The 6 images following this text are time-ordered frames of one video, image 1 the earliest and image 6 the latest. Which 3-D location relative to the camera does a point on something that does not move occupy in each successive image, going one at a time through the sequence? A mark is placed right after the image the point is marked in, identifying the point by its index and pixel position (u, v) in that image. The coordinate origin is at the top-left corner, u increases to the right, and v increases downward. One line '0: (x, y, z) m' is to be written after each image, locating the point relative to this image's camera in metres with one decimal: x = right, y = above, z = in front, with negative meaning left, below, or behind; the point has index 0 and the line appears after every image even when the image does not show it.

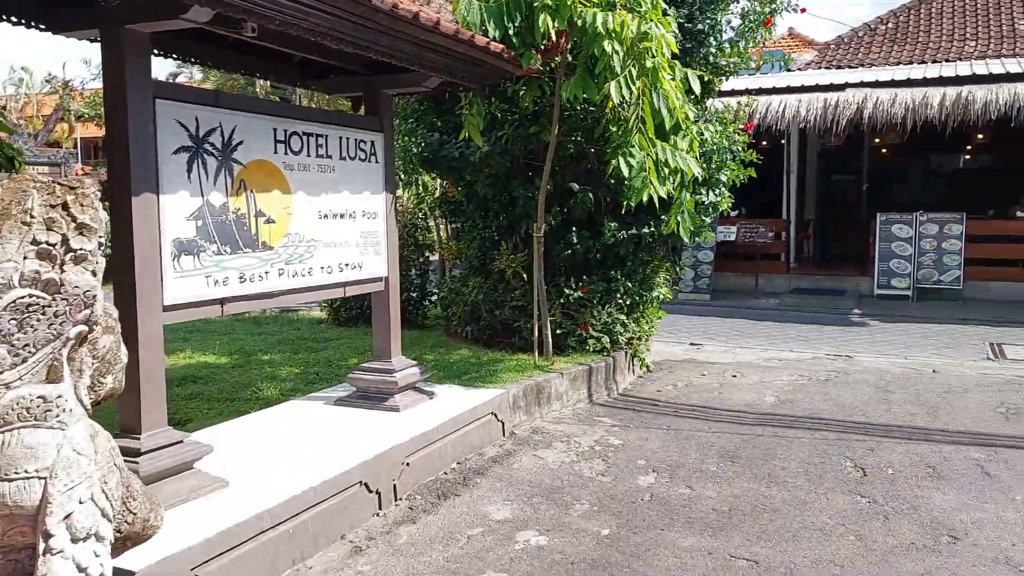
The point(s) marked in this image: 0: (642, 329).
0: (+1.1, -0.4, +7.0) m
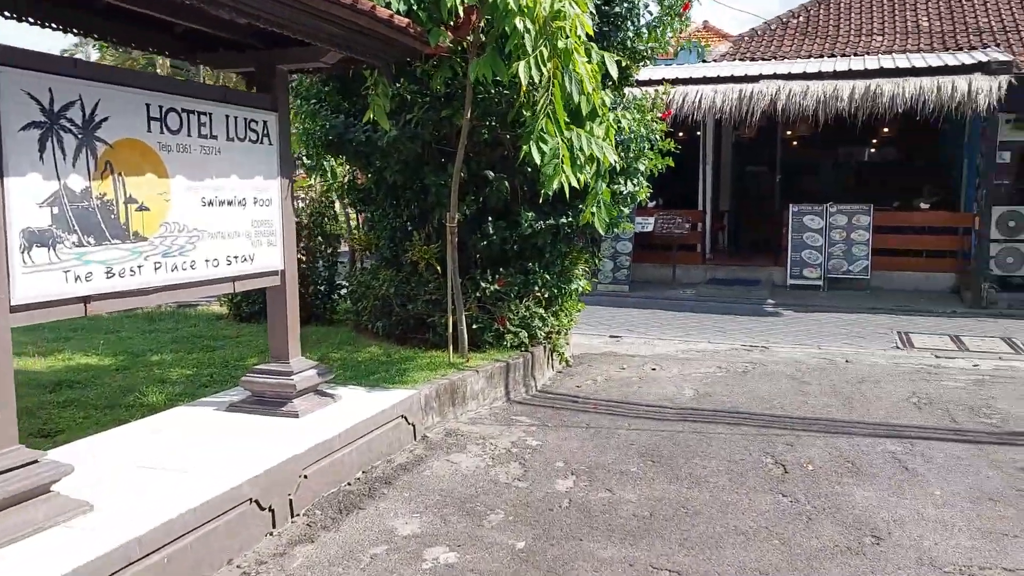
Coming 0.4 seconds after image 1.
0: (+0.4, -0.3, +6.7) m
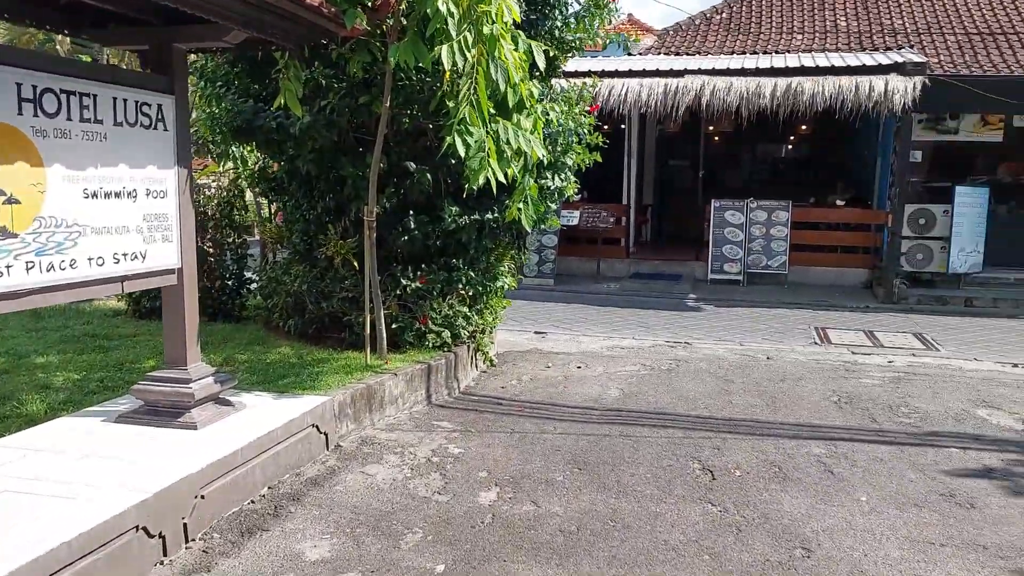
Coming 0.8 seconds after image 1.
0: (-0.2, -0.3, +6.5) m
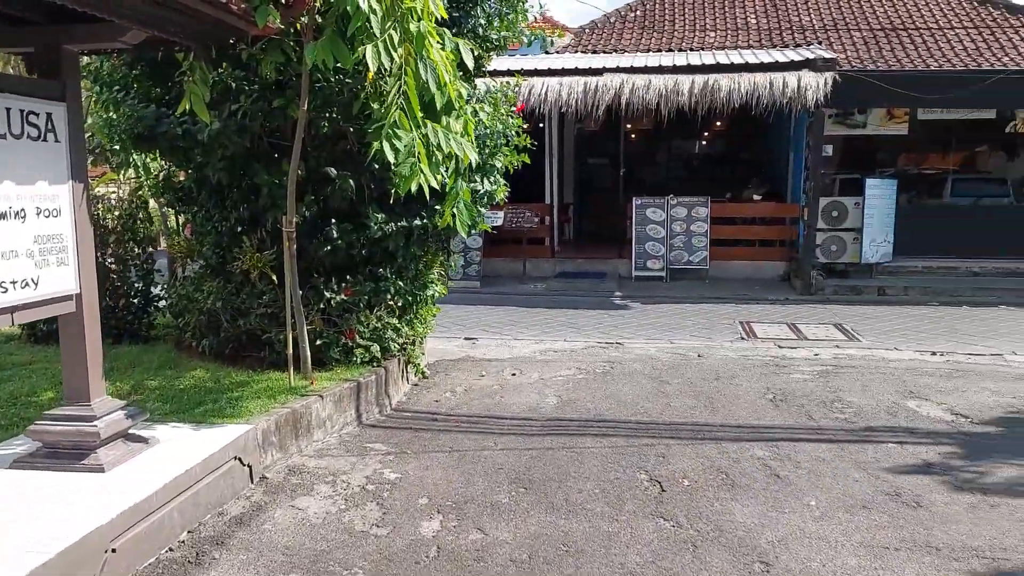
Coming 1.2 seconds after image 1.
0: (-0.8, -0.3, +6.2) m
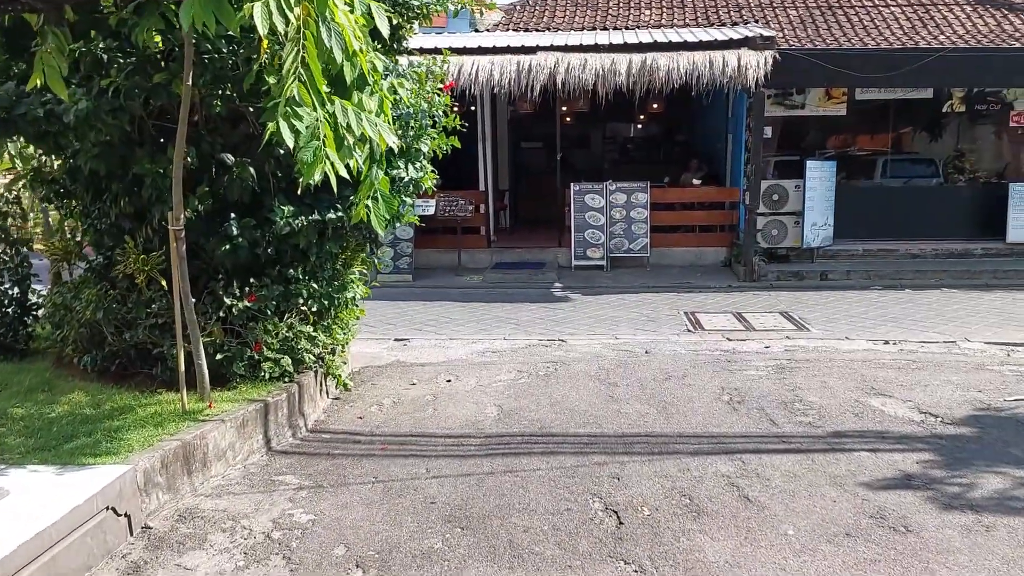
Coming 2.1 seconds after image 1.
0: (-1.2, -0.4, +5.5) m
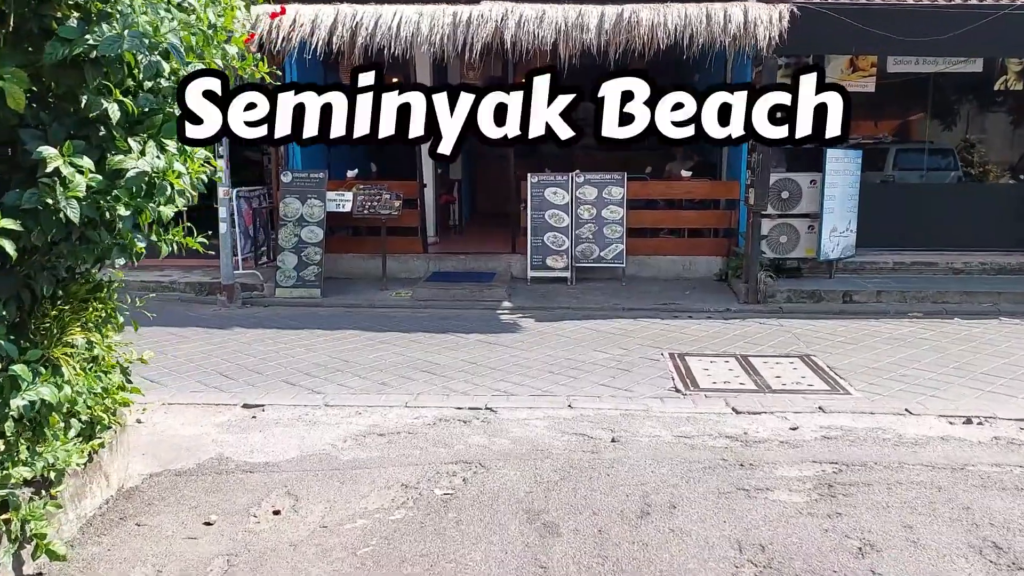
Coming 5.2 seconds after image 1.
0: (-1.8, -0.7, +2.9) m
